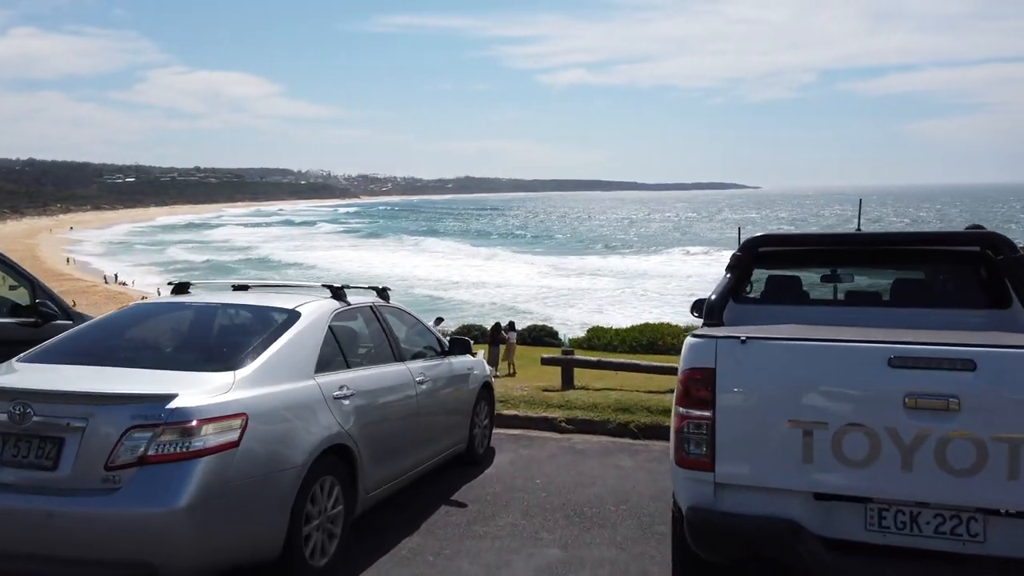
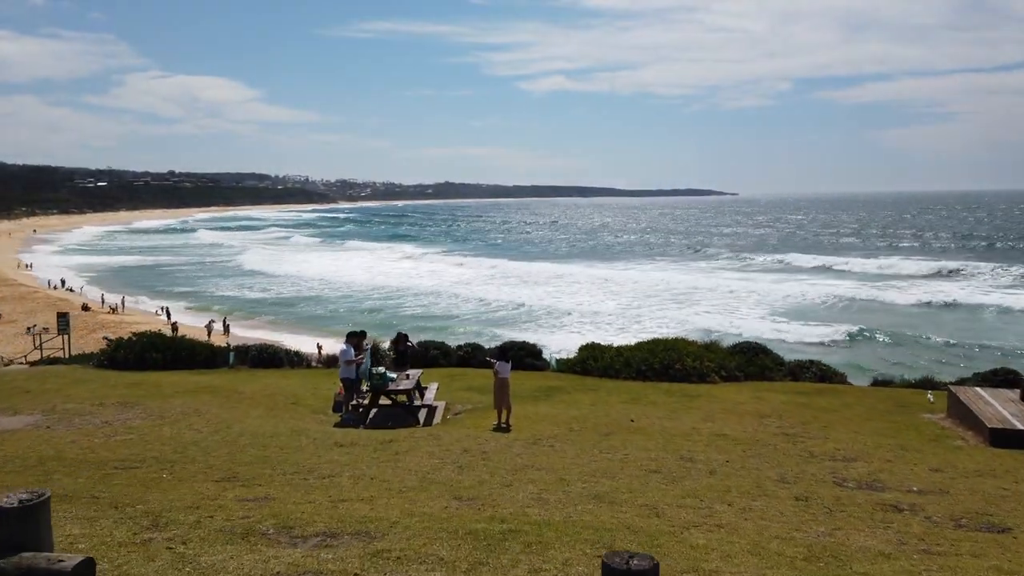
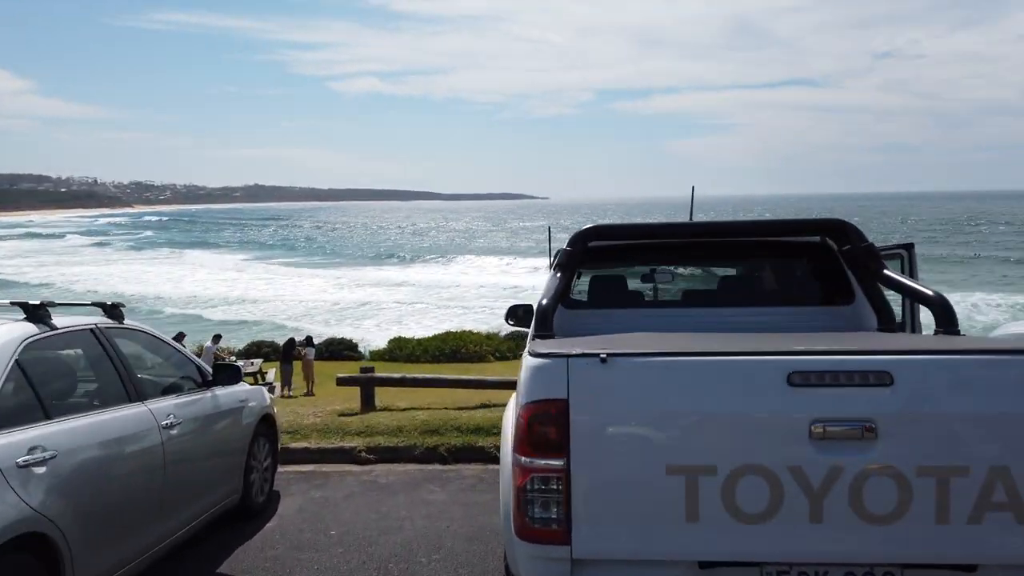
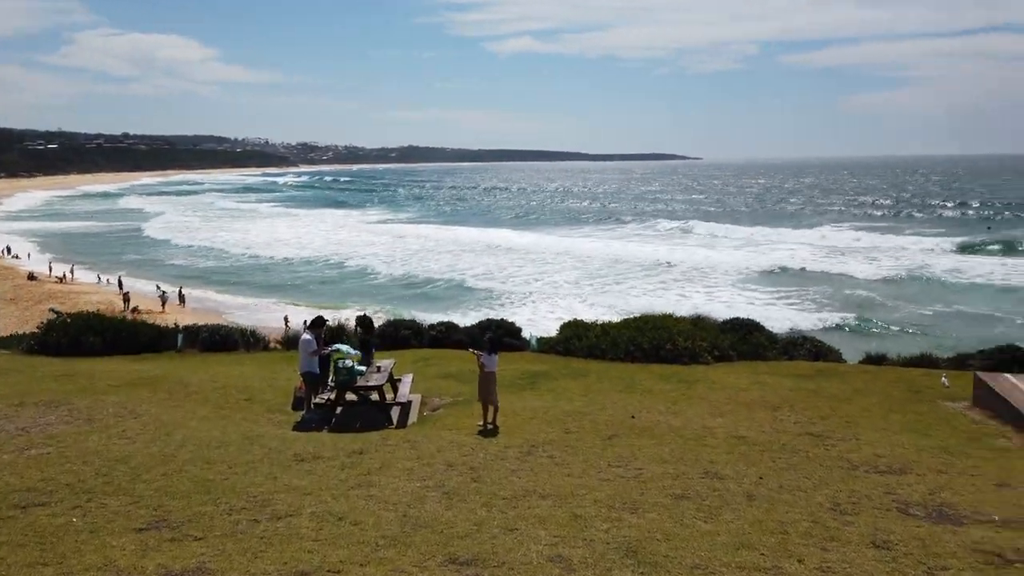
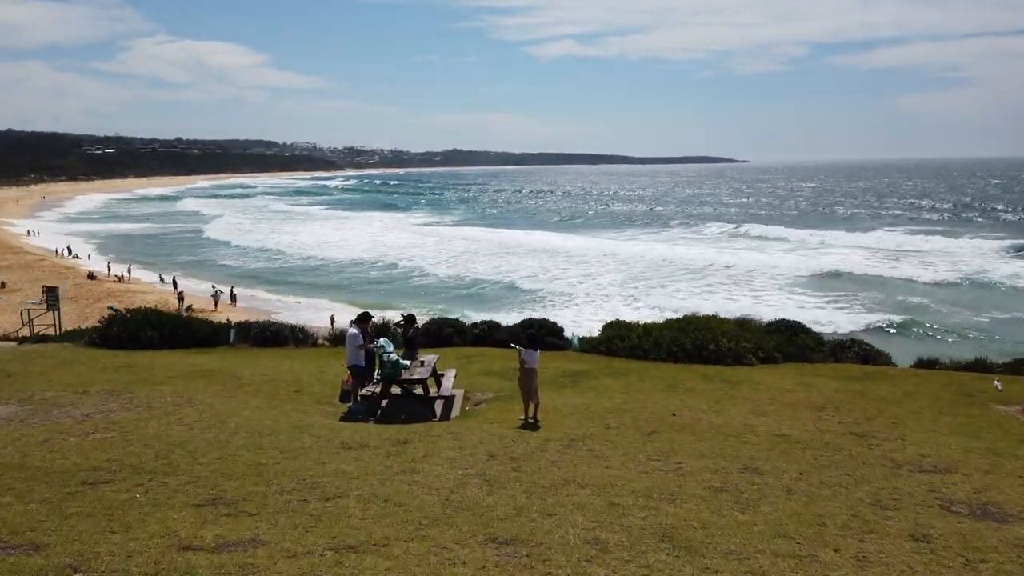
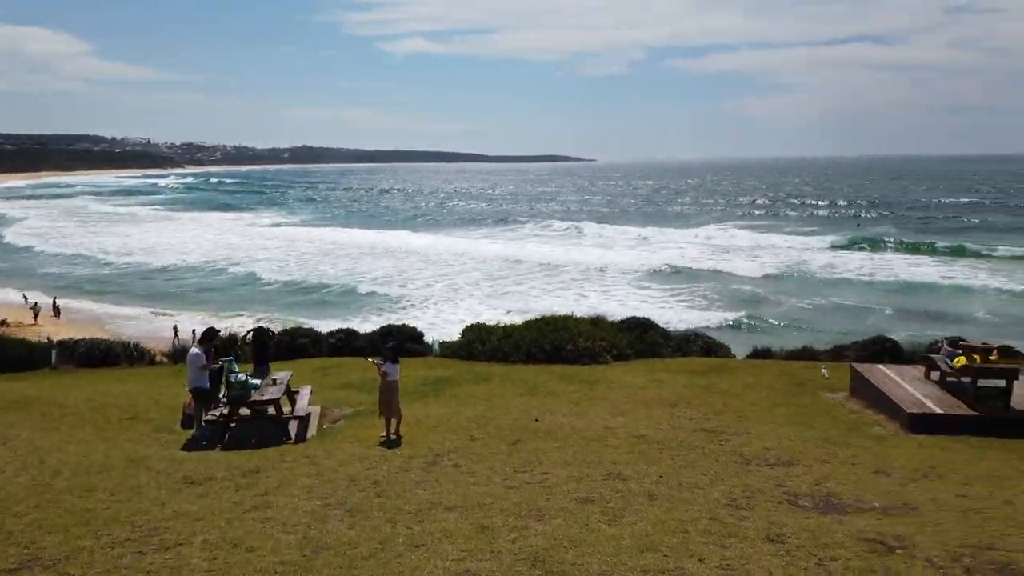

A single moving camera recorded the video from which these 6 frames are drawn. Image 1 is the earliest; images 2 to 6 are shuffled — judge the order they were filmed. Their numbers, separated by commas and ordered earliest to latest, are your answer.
3, 2, 5, 4, 6
